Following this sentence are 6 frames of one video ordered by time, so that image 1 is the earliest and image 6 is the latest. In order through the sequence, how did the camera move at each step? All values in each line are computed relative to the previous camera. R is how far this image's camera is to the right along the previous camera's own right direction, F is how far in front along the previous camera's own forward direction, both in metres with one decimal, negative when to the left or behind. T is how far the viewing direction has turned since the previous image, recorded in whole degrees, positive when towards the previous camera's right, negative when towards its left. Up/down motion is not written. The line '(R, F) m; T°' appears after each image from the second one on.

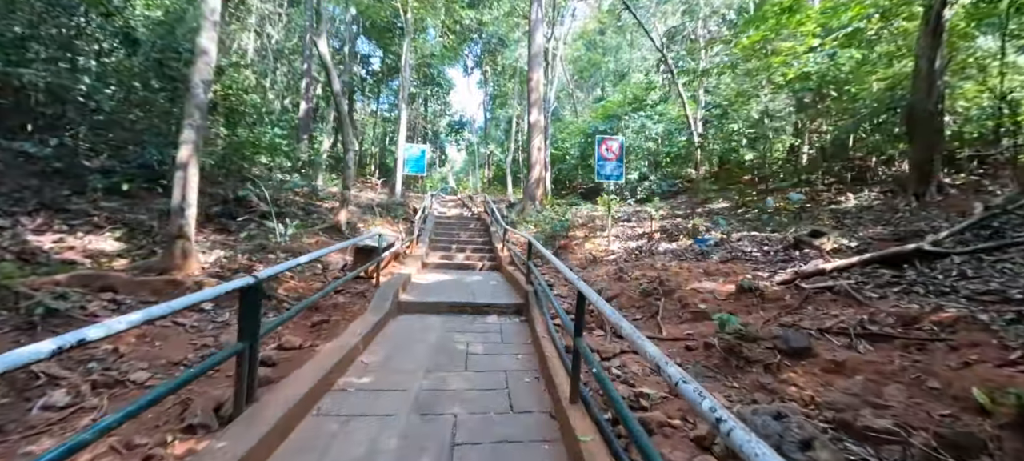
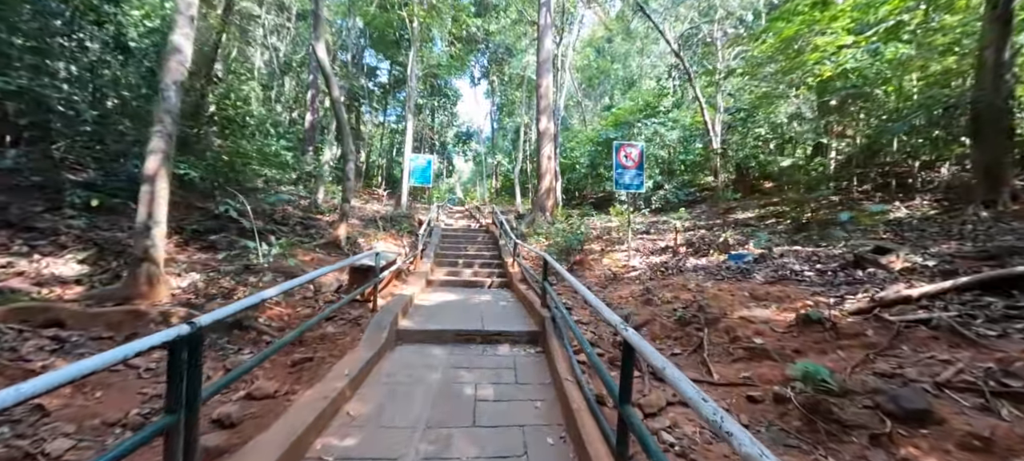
(-0.1, +0.6) m; -1°
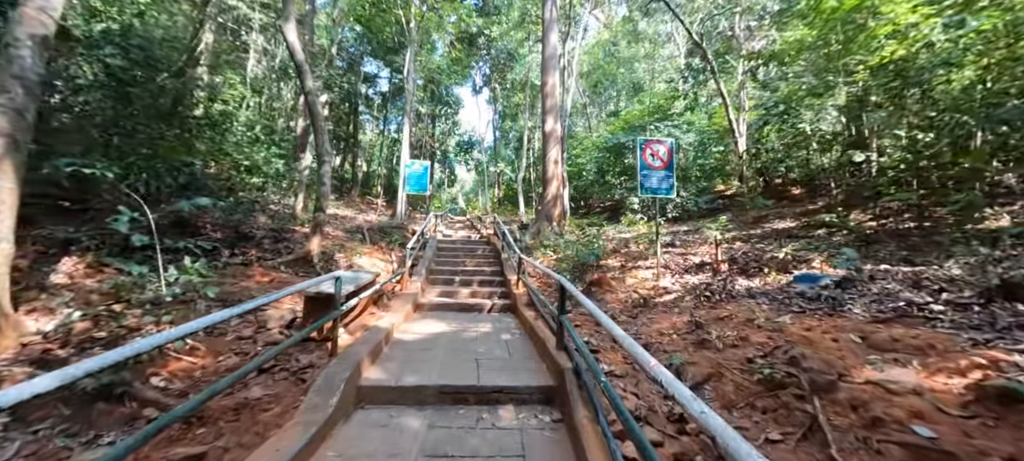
(0.0, +1.2) m; 0°
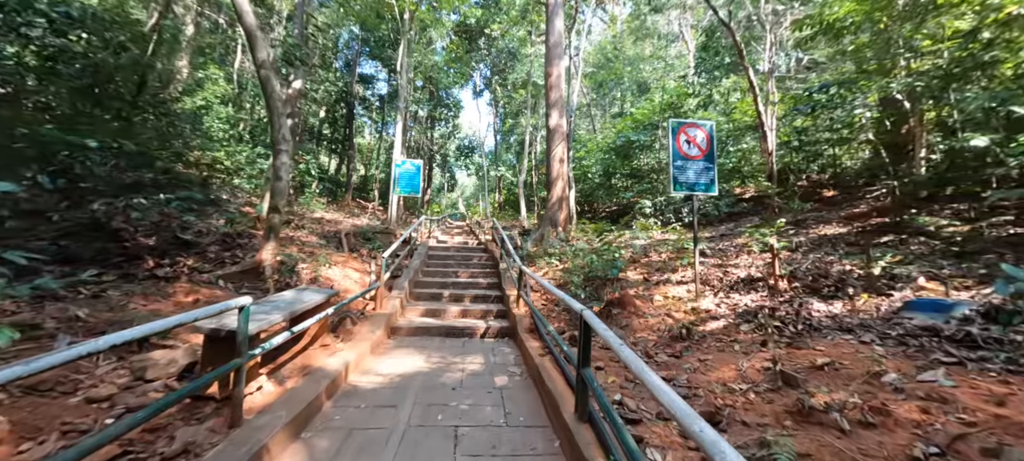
(0.0, +1.2) m; 0°
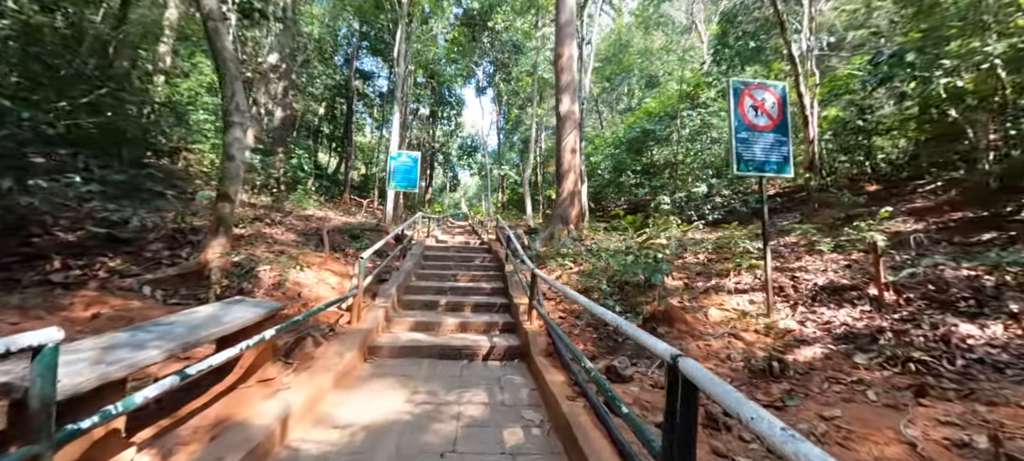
(-0.1, +1.1) m; 0°
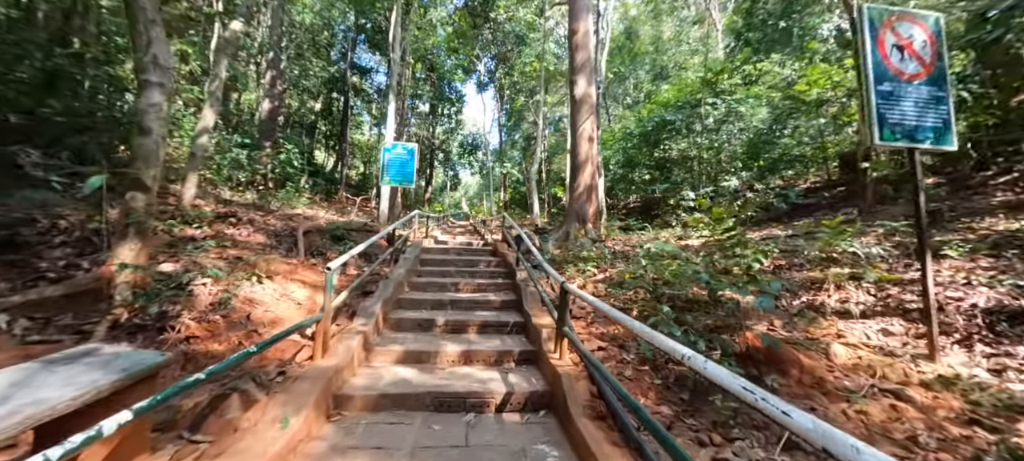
(-0.2, +1.1) m; 0°
